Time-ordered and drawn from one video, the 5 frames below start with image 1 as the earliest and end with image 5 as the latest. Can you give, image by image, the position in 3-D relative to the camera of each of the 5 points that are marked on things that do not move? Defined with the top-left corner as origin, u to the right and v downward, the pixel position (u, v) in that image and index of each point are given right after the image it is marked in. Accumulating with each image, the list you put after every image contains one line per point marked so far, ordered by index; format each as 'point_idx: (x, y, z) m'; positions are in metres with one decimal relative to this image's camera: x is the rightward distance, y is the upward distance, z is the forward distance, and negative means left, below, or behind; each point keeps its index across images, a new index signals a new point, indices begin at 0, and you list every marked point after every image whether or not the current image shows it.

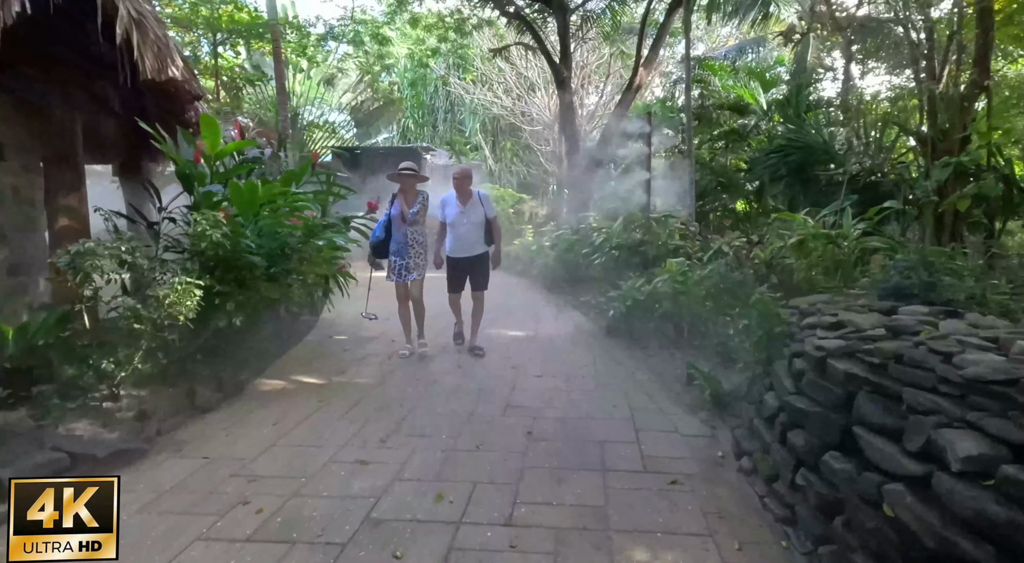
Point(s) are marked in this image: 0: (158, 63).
0: (-2.0, +1.2, +3.7) m
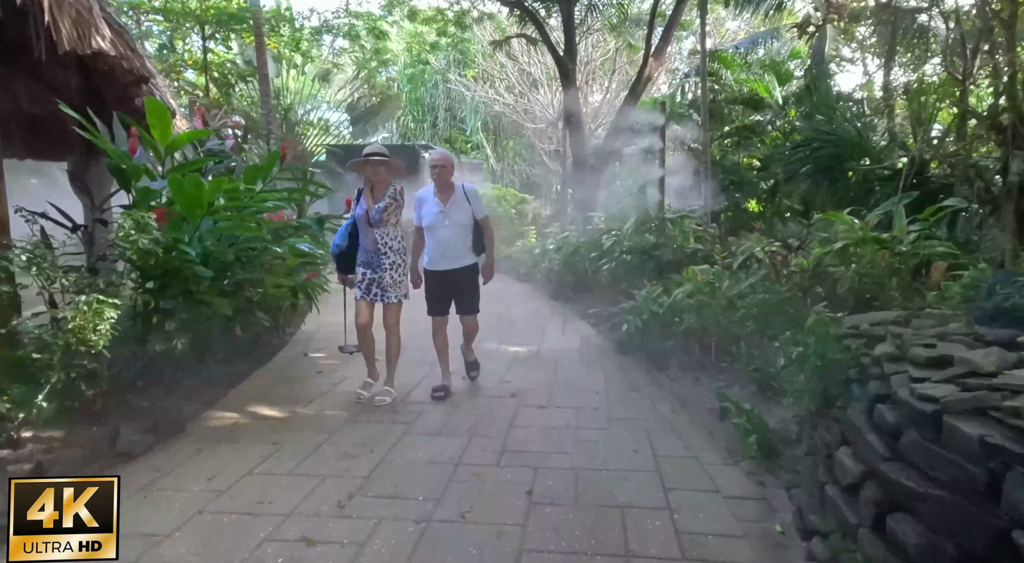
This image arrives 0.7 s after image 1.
0: (-2.0, +1.1, +3.1) m
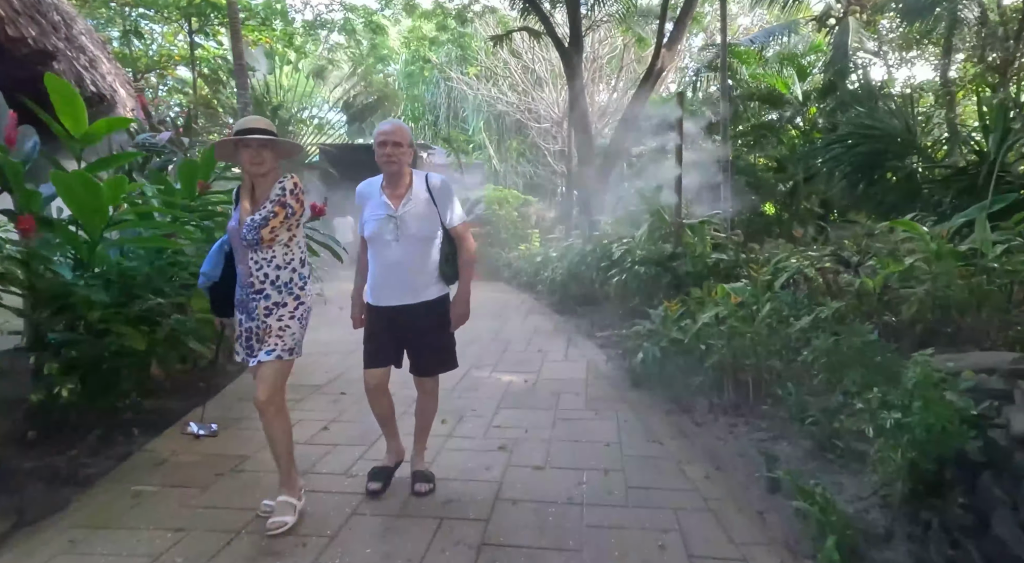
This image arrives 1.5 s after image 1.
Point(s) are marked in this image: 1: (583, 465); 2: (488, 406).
0: (-2.0, +1.0, +2.3) m
1: (+0.3, -0.8, +2.9) m
2: (-0.1, -0.7, +3.8) m
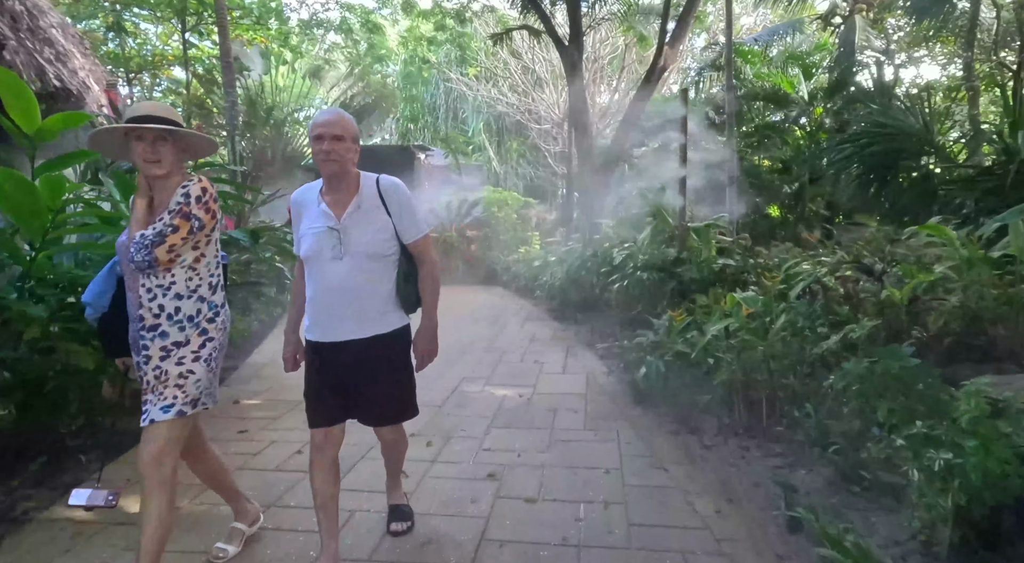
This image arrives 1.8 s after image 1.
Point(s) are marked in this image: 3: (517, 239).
0: (-2.1, +1.0, +2.0) m
1: (+0.3, -0.8, +2.6) m
2: (-0.2, -0.8, +3.5) m
3: (+0.1, +0.7, +11.6) m
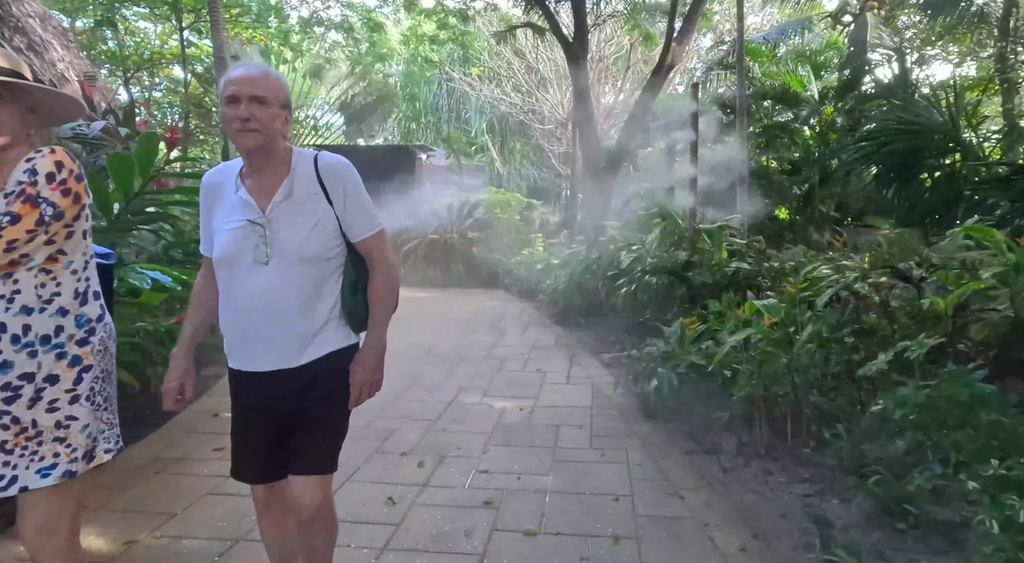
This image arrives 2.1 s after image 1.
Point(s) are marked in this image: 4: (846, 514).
0: (-2.1, +1.0, +1.8) m
1: (+0.3, -0.9, +2.3) m
2: (-0.2, -0.8, +3.2) m
3: (+0.1, +0.7, +11.3) m
4: (+1.1, -0.8, +2.3) m
